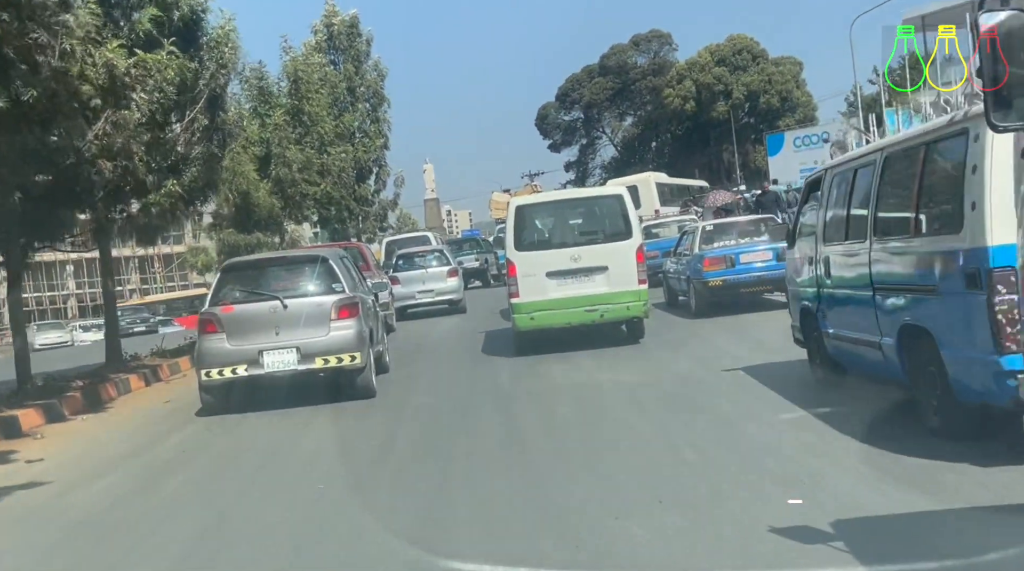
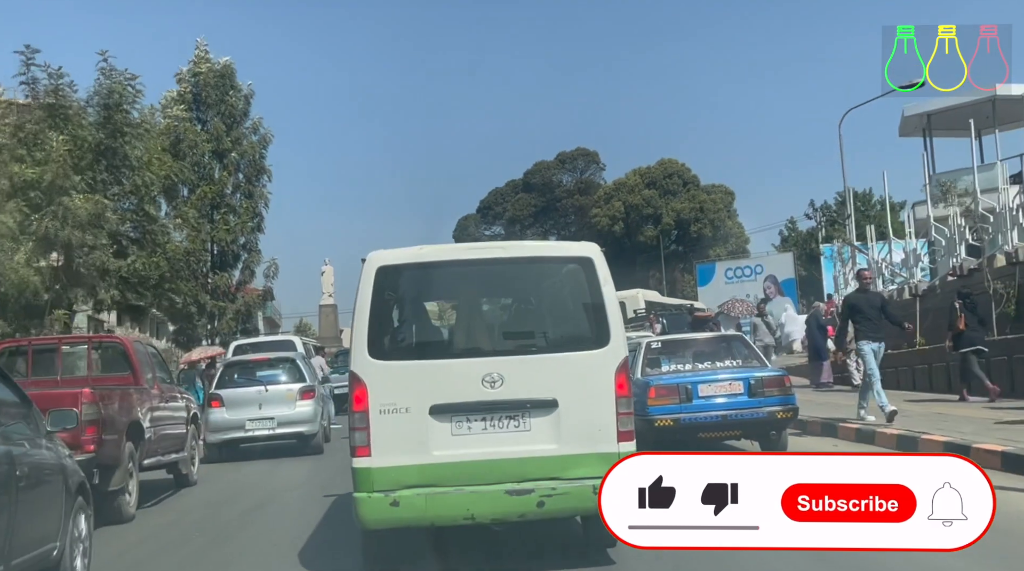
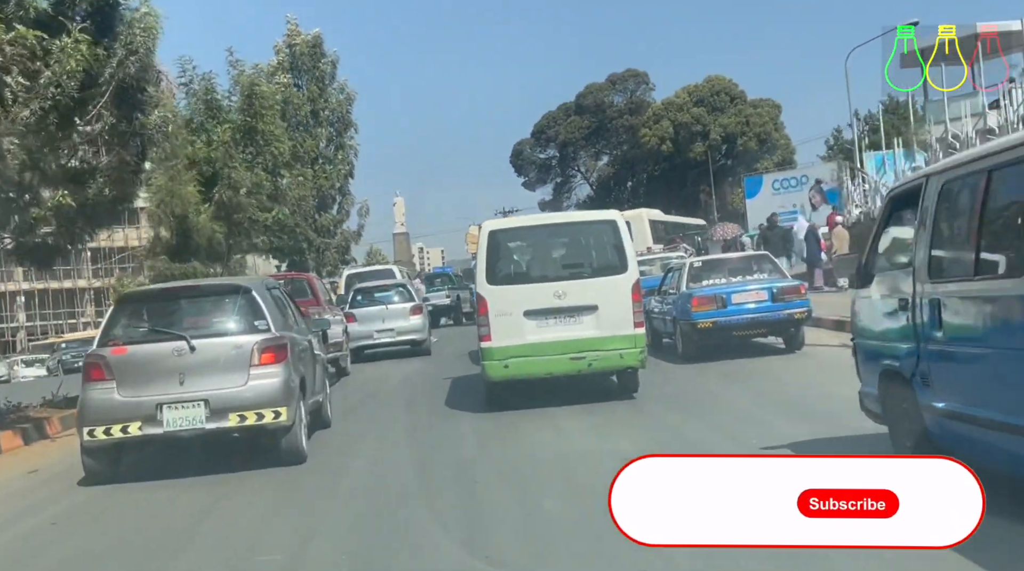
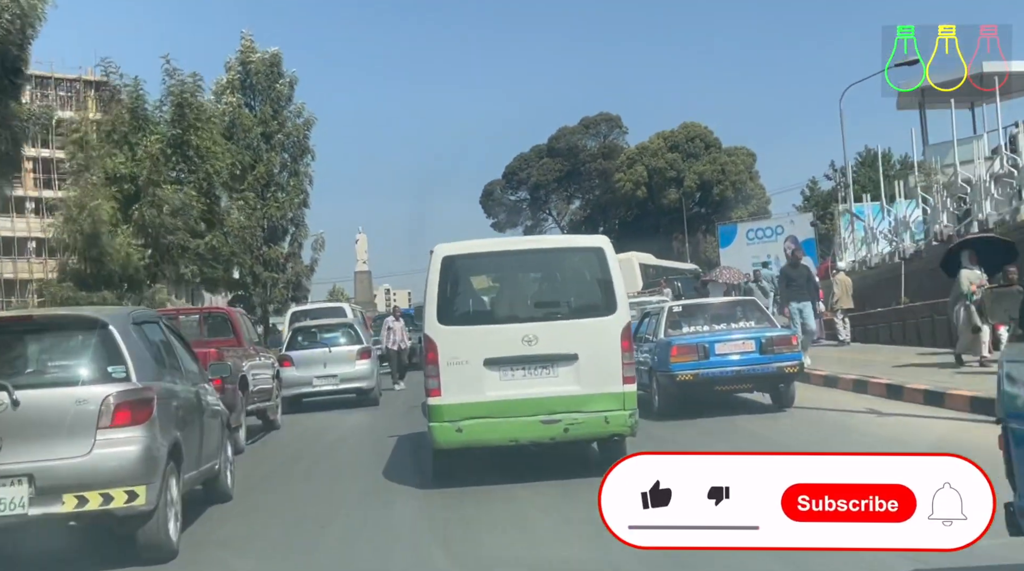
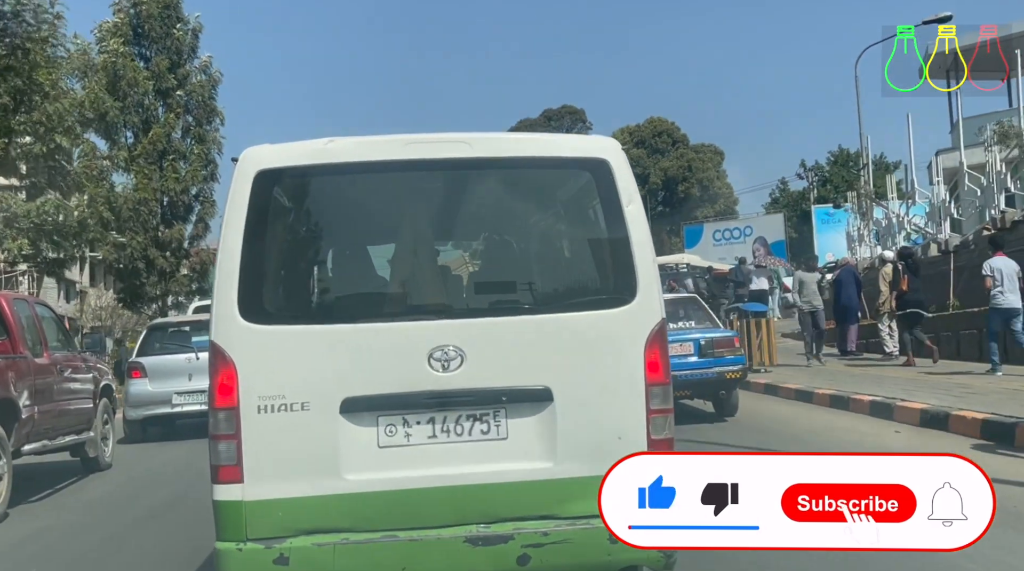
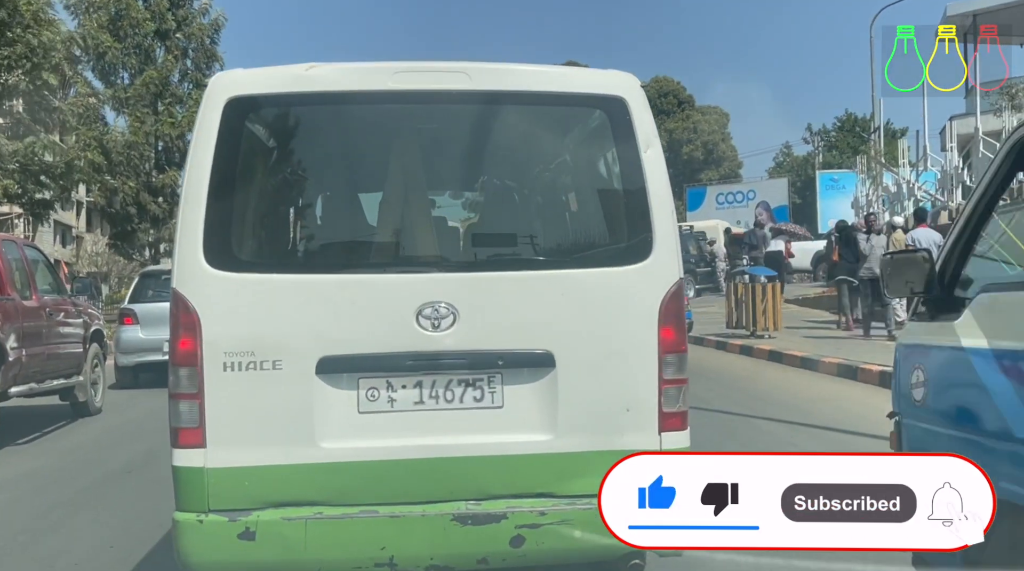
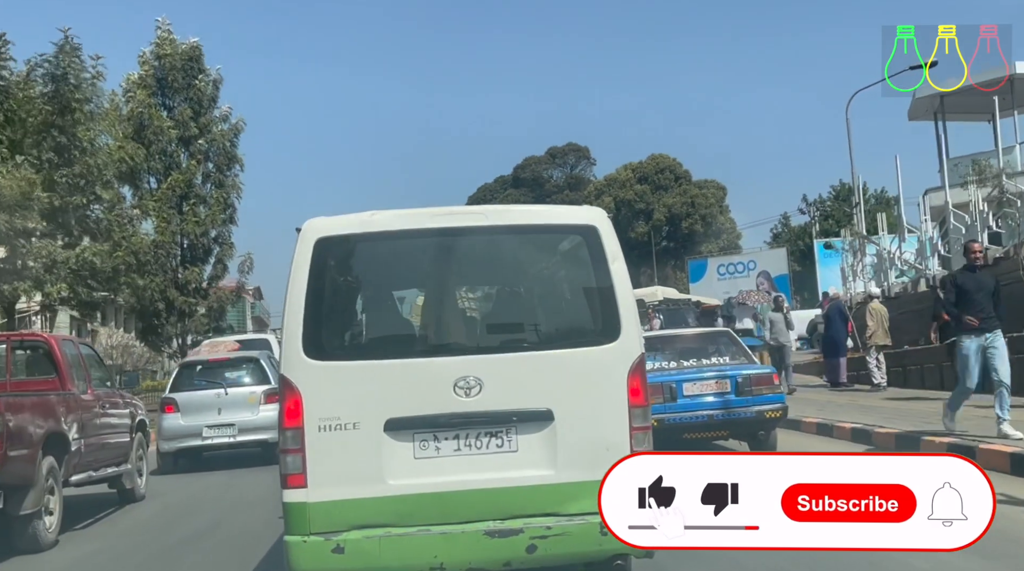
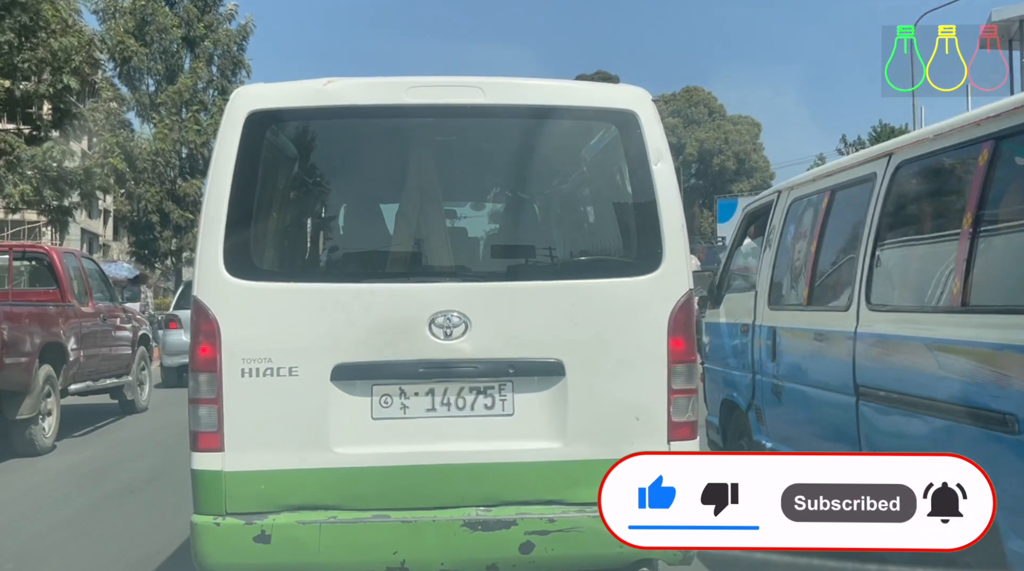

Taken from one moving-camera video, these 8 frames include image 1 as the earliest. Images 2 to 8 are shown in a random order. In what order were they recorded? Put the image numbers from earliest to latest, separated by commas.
3, 4, 2, 7, 5, 6, 8
